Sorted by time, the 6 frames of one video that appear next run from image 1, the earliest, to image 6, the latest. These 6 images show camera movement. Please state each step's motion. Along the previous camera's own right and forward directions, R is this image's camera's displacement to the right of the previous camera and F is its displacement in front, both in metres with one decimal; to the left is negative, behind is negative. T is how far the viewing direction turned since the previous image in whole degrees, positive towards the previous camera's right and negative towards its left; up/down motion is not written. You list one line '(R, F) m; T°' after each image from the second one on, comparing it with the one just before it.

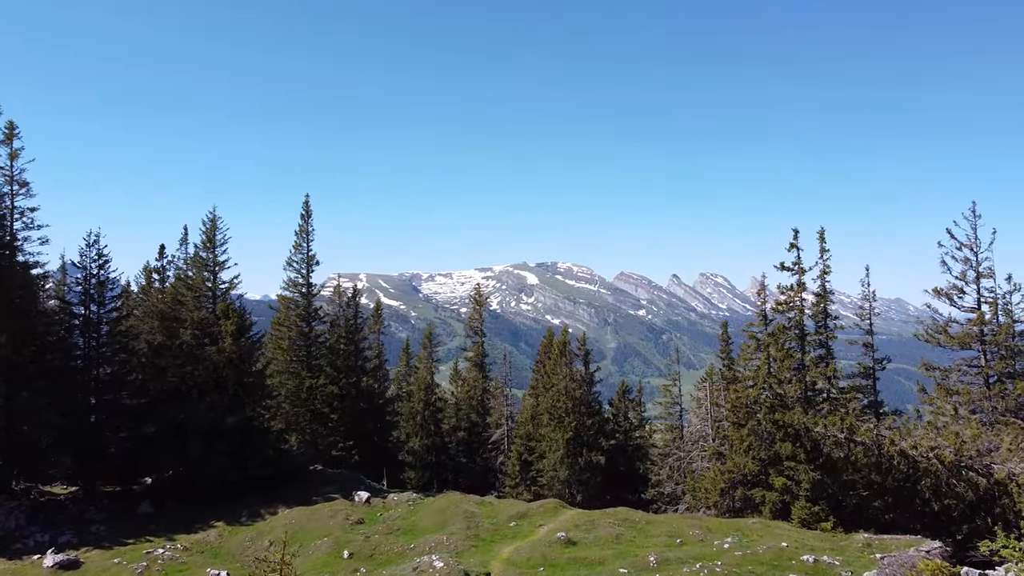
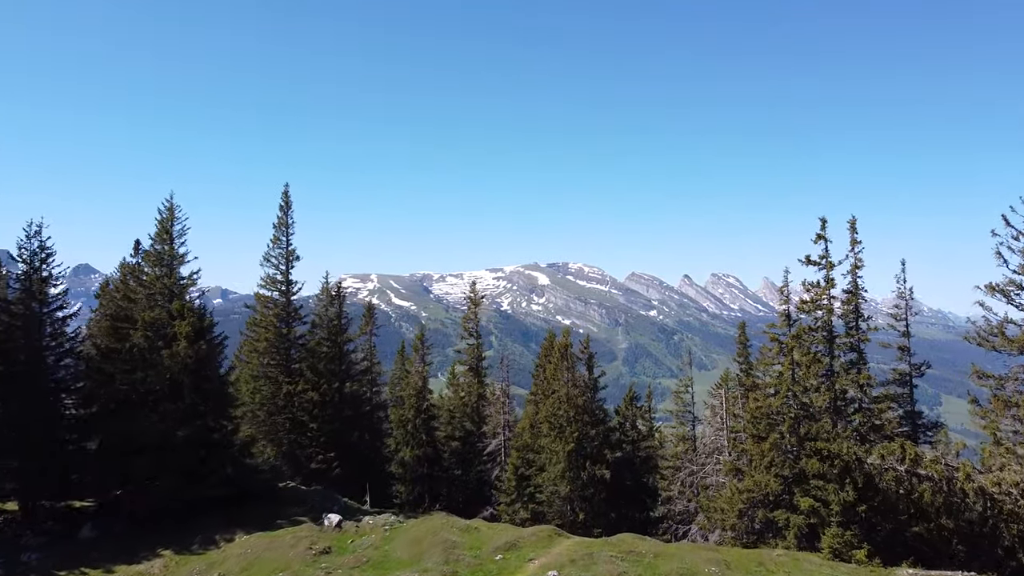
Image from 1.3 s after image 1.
(+1.3, +4.4) m; -1°
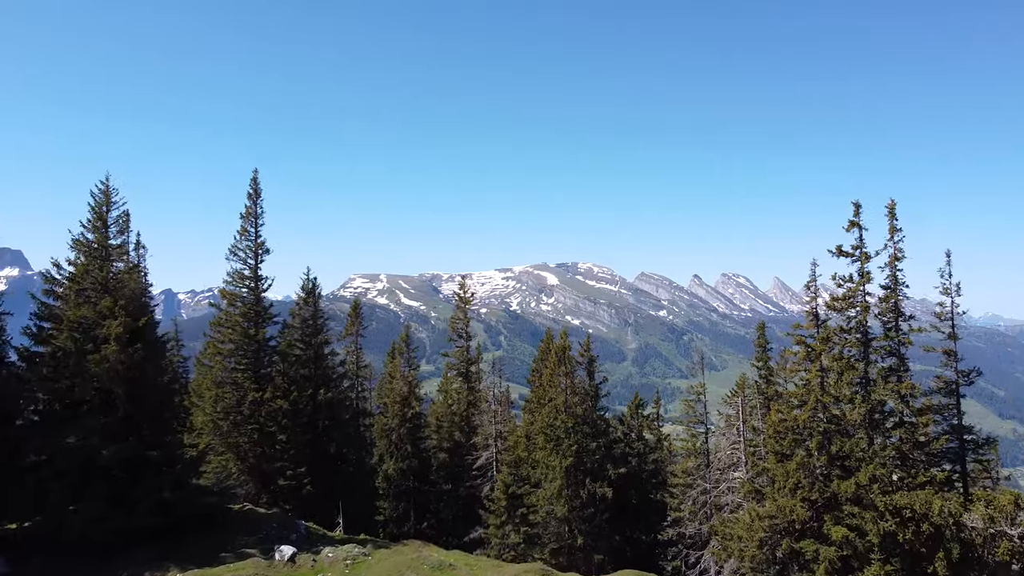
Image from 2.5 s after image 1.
(+1.4, +4.8) m; -1°
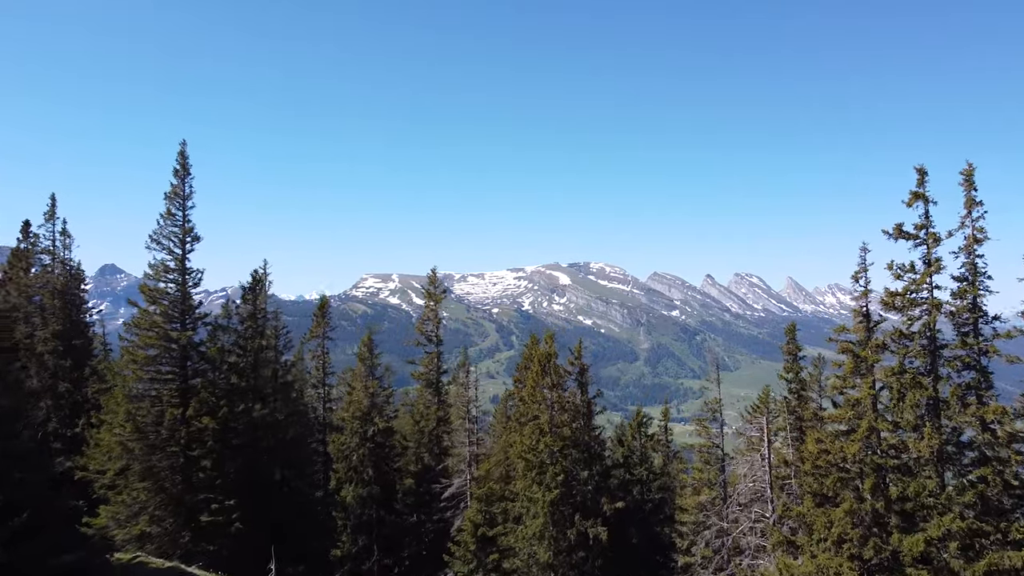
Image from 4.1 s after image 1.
(+2.5, +7.5) m; -1°
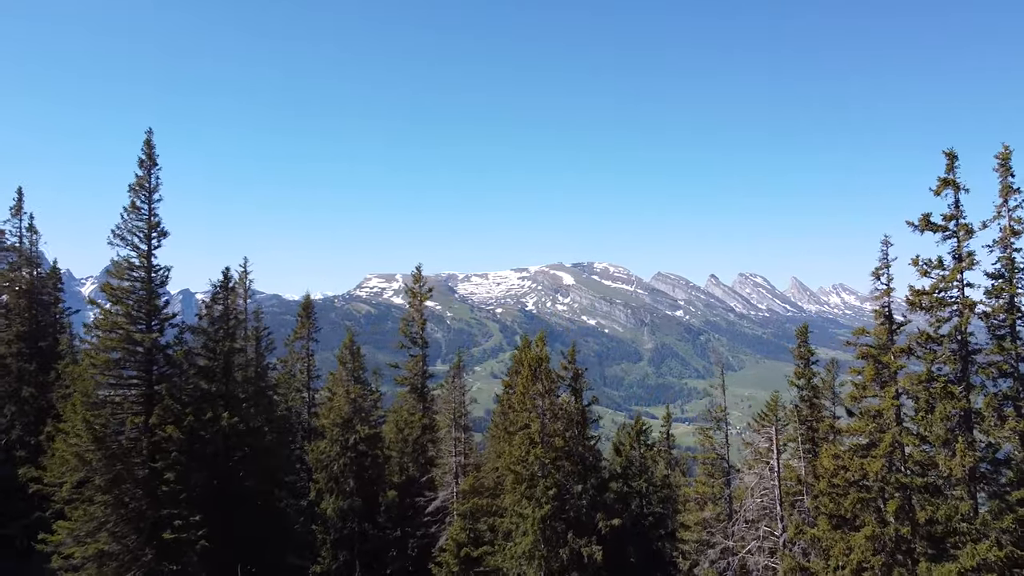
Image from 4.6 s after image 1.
(+0.9, +2.6) m; 0°
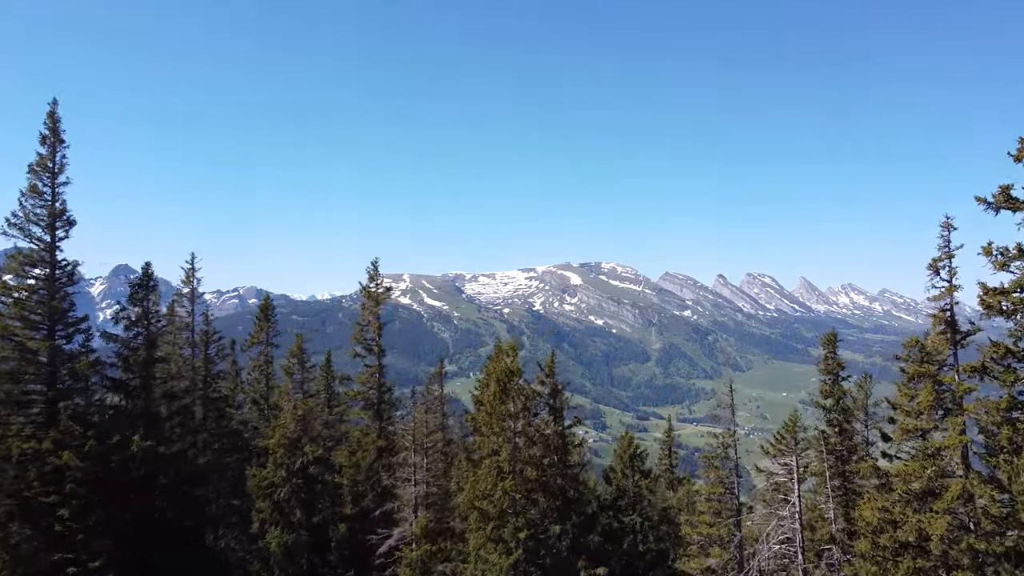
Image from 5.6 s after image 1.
(+2.1, +5.6) m; -1°
